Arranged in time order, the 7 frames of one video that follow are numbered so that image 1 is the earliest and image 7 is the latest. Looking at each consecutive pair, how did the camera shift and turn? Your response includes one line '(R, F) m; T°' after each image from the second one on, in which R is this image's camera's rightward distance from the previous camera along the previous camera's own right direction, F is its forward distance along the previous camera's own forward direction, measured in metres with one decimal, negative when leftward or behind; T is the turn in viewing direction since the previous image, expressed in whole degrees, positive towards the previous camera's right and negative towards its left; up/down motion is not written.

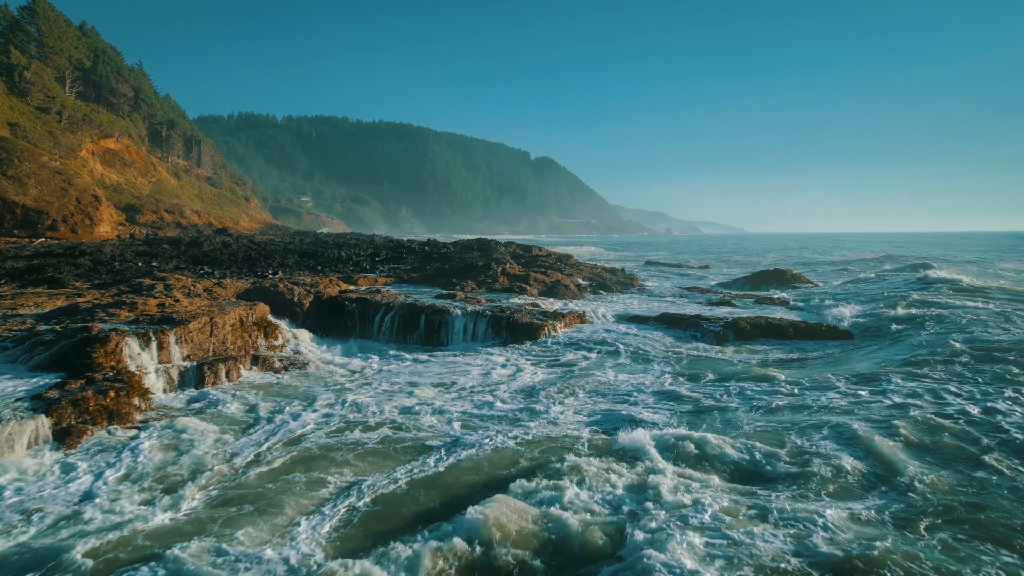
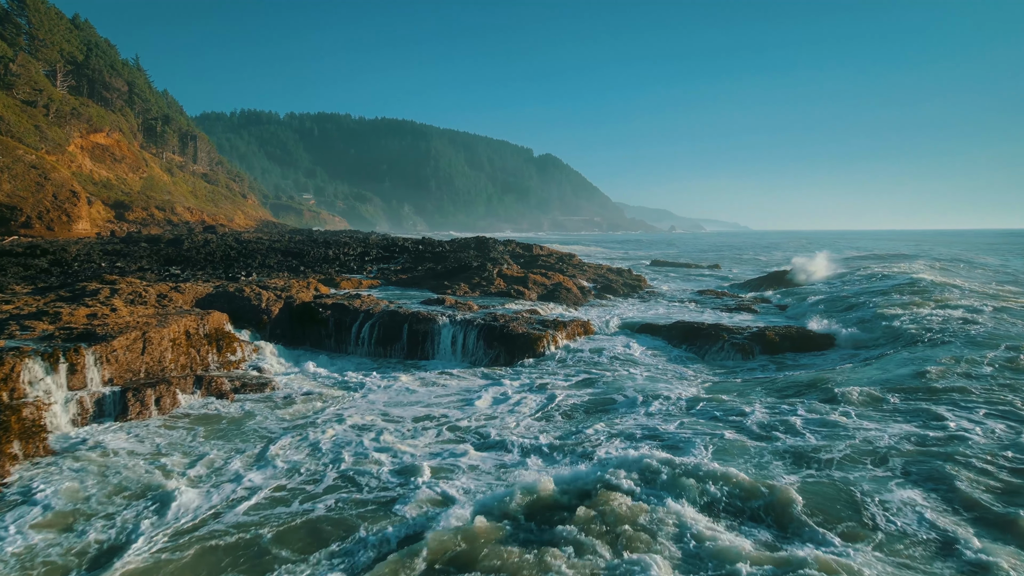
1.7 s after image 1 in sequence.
(+0.2, +1.8) m; 0°
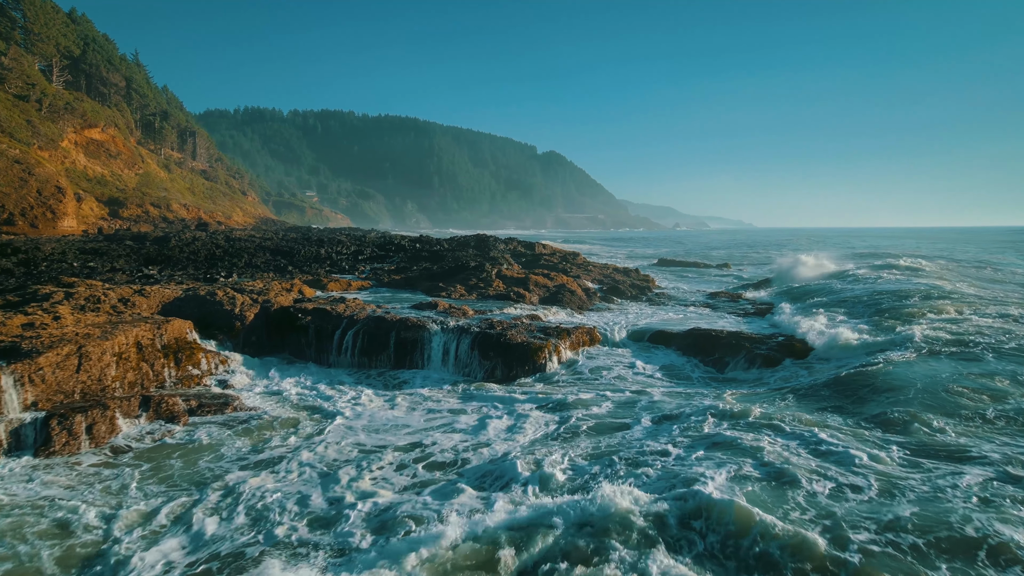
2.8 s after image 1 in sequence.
(+0.1, +1.3) m; 0°
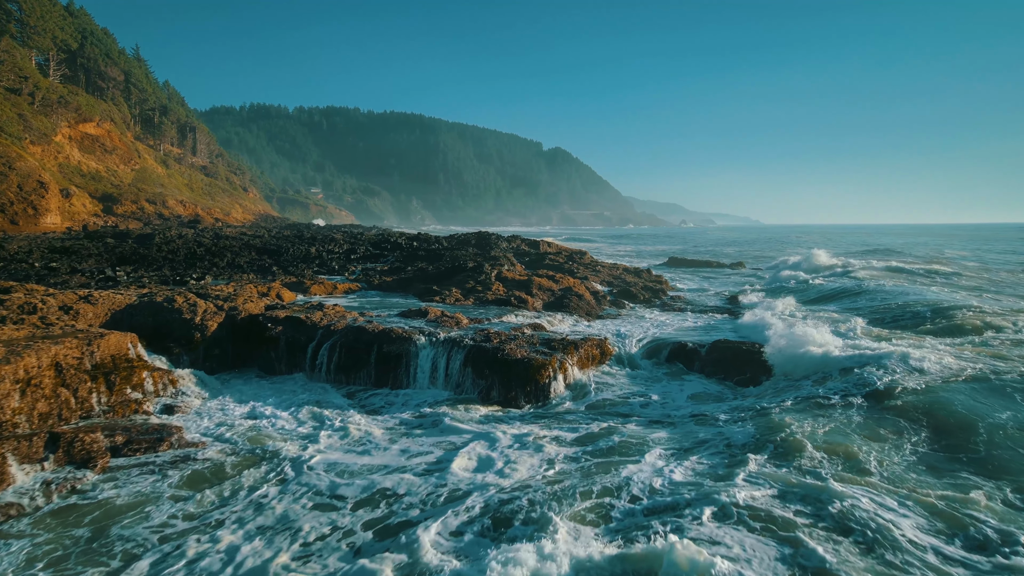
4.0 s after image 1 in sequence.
(+0.1, +1.6) m; -1°
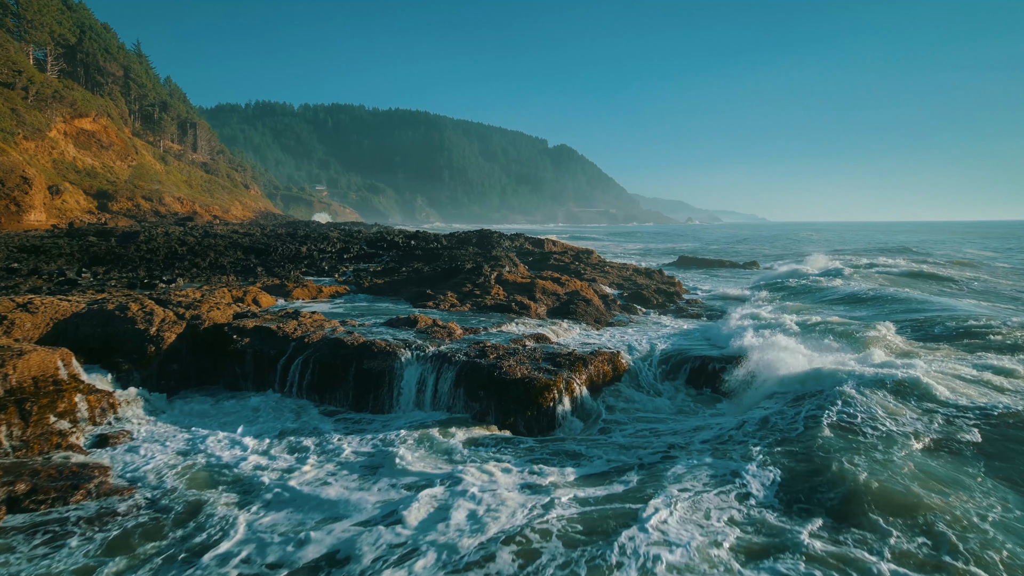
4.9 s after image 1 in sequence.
(+0.1, +1.4) m; -1°
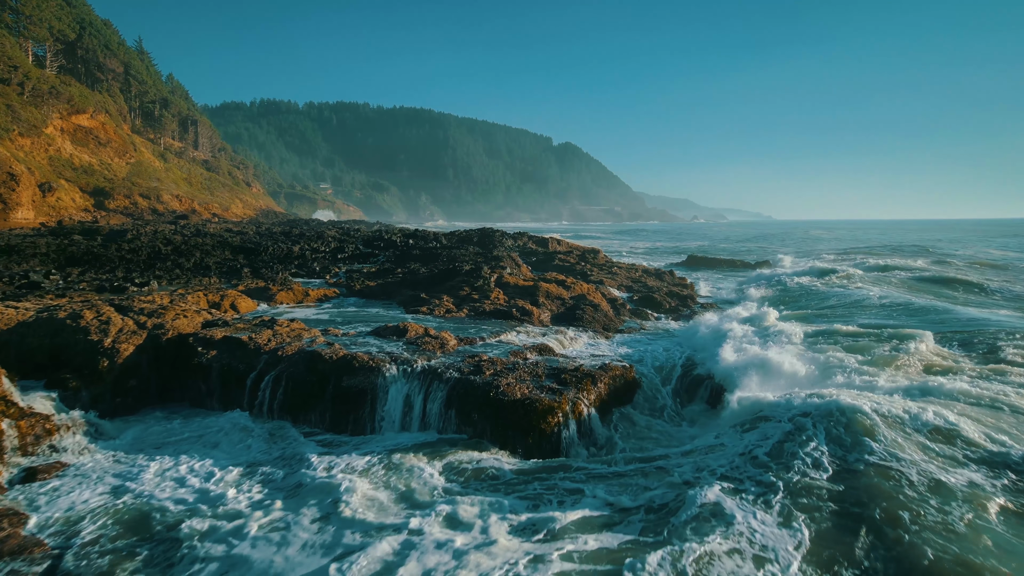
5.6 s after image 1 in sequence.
(+0.1, +1.1) m; -1°
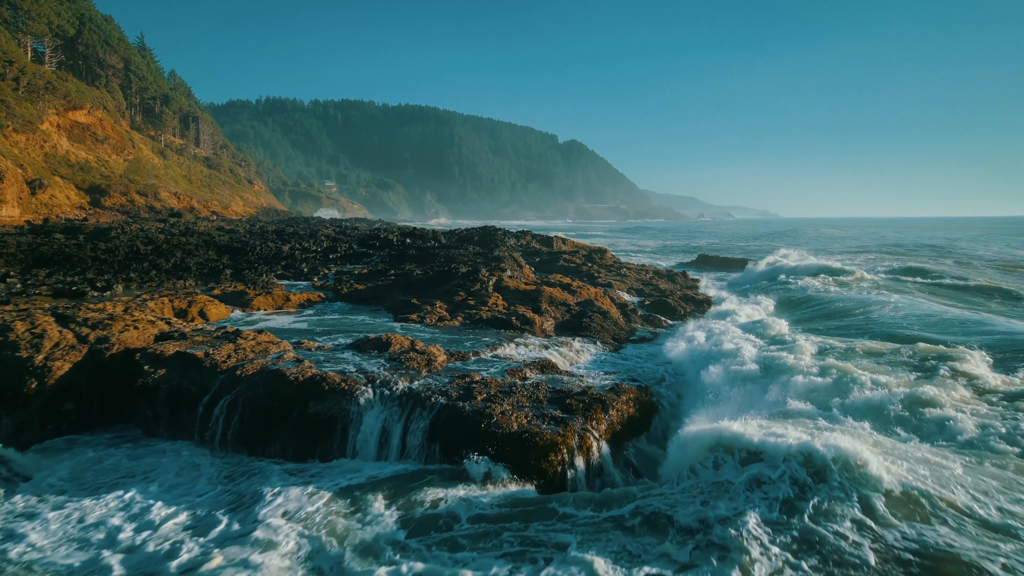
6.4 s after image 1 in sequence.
(+0.1, +1.2) m; -1°
